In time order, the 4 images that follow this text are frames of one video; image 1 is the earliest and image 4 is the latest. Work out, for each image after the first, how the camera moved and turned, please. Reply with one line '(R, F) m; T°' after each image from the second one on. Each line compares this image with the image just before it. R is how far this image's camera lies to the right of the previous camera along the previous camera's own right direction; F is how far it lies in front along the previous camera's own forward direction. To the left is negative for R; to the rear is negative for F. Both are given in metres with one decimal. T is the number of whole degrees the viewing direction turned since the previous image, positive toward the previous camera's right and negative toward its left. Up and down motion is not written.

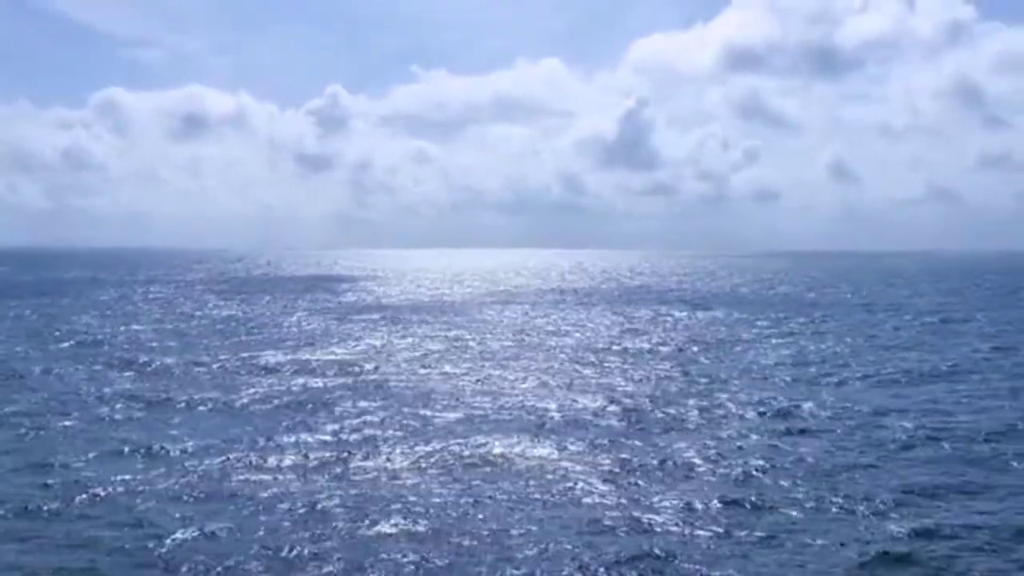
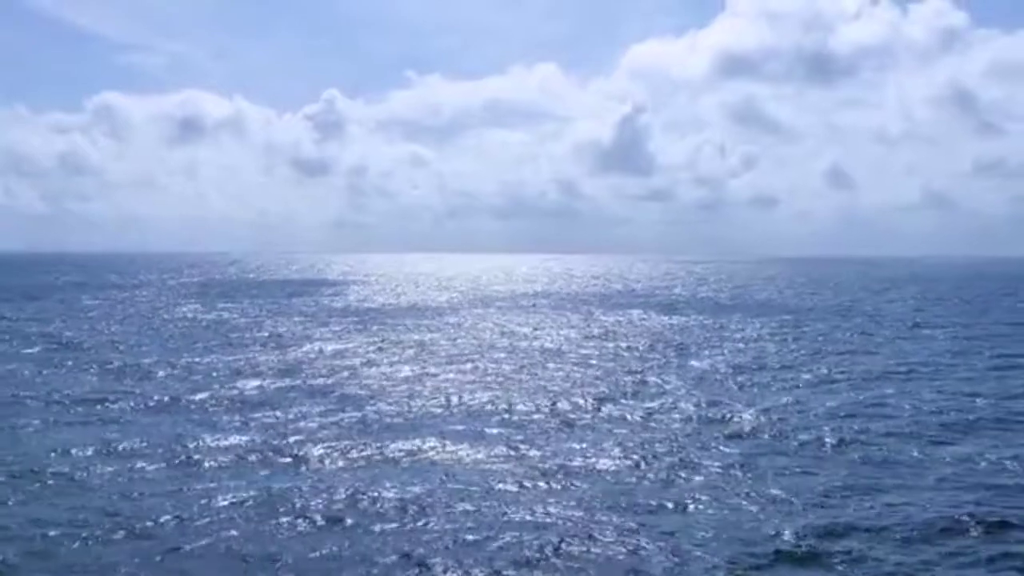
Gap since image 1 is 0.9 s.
(+2.7, -0.4) m; 0°
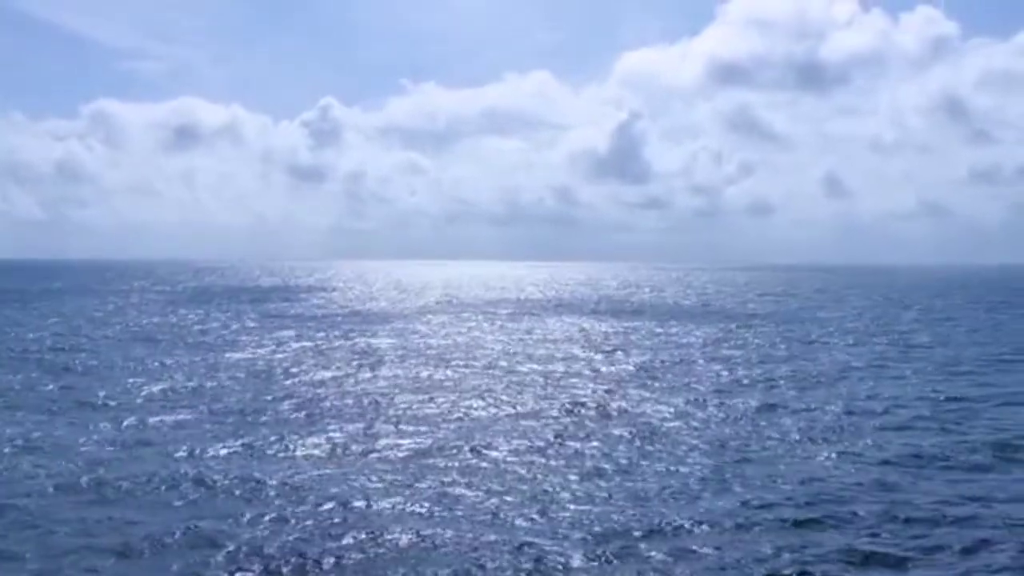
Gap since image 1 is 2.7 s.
(+4.9, -0.2) m; 0°
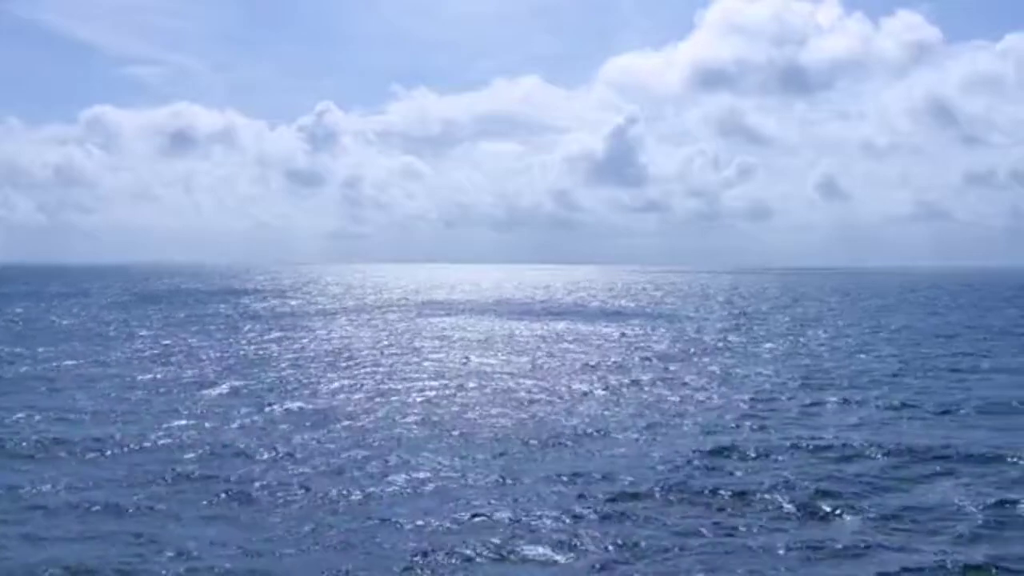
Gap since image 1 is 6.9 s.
(+7.2, -0.2) m; 0°
